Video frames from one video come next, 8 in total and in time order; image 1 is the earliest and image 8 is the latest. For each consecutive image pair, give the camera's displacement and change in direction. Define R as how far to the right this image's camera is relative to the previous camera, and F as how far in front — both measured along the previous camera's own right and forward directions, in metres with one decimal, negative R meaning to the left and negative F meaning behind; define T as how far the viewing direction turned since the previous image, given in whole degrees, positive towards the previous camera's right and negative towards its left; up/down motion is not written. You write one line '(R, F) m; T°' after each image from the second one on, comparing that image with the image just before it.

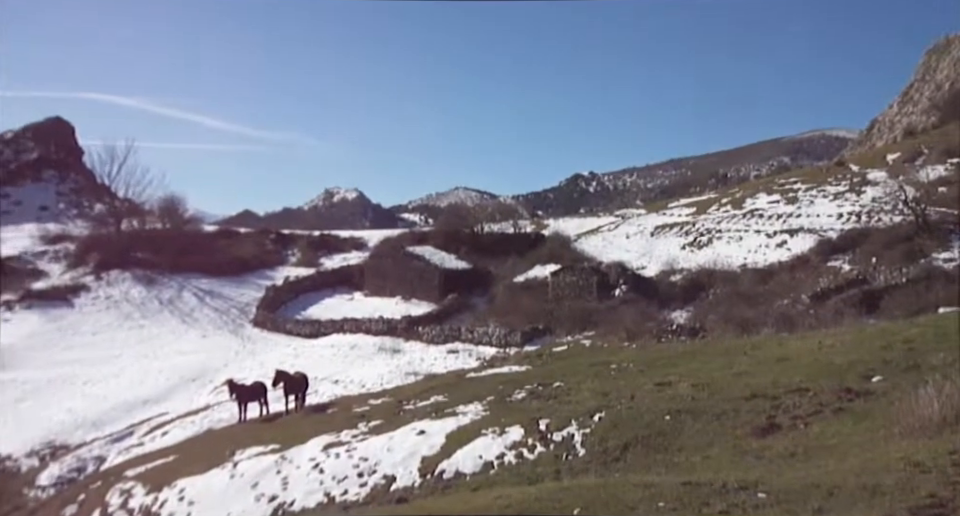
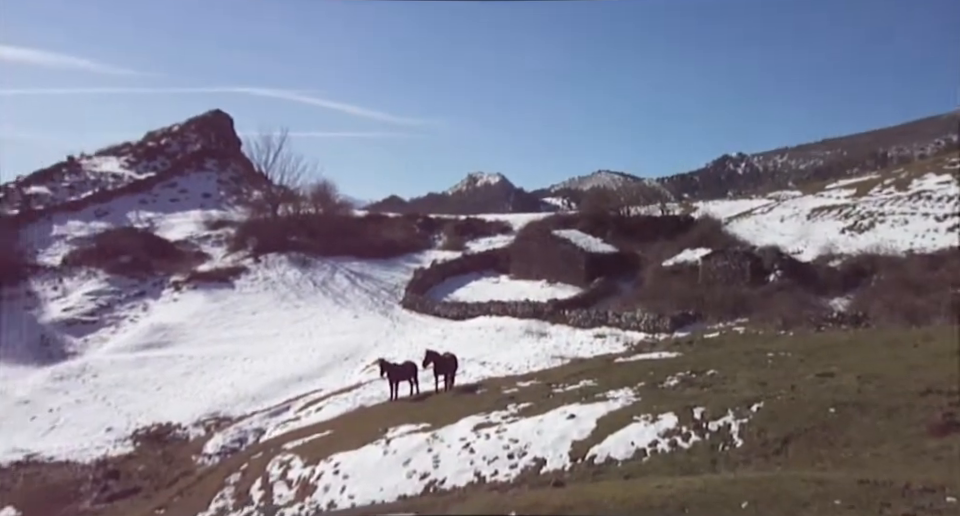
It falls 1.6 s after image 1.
(-0.7, +0.1) m; -8°
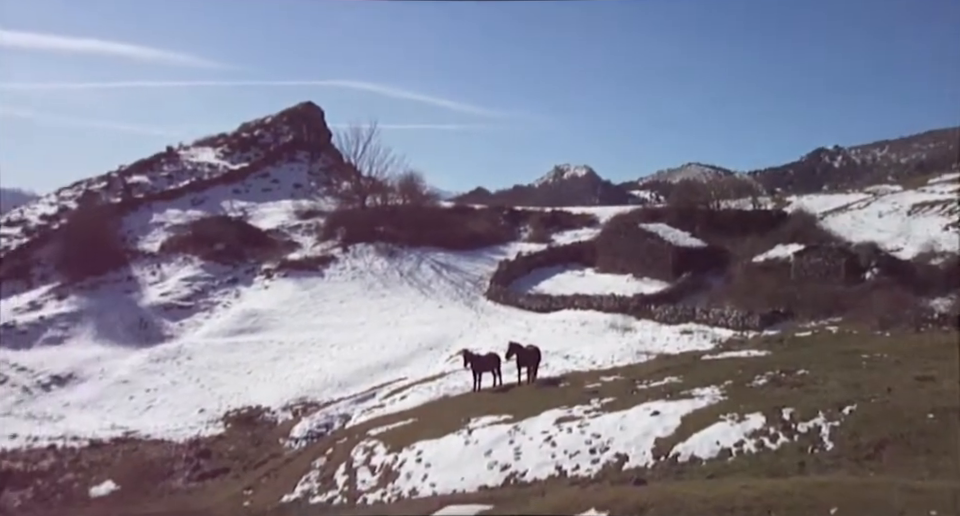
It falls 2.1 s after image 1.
(-0.5, 0.0) m; -4°
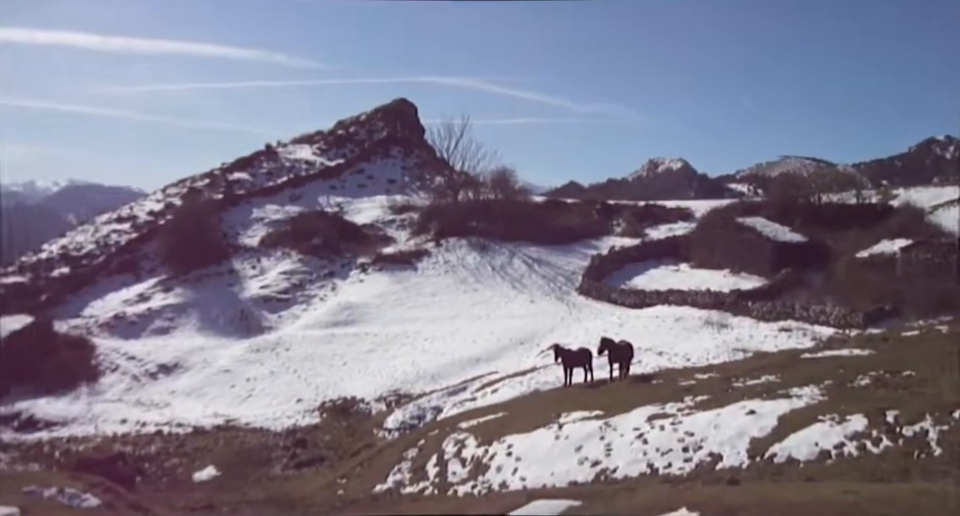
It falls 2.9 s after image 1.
(-0.5, -0.1) m; -5°
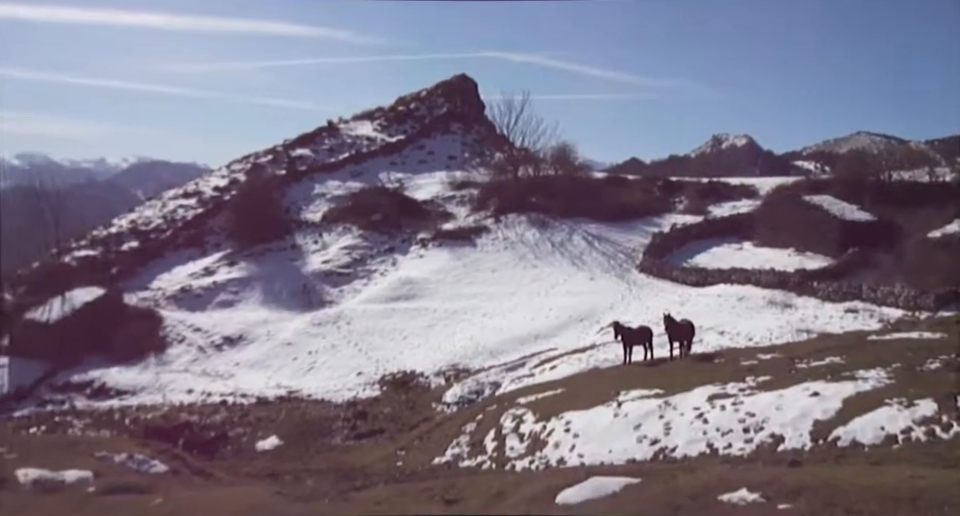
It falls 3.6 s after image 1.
(-0.3, 0.0) m; -3°
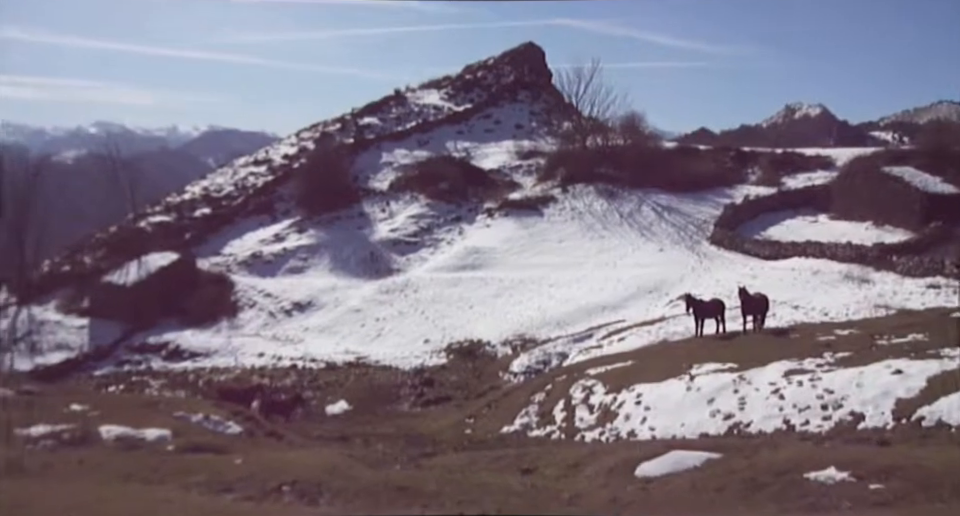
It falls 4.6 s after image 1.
(-0.4, 0.0) m; -3°
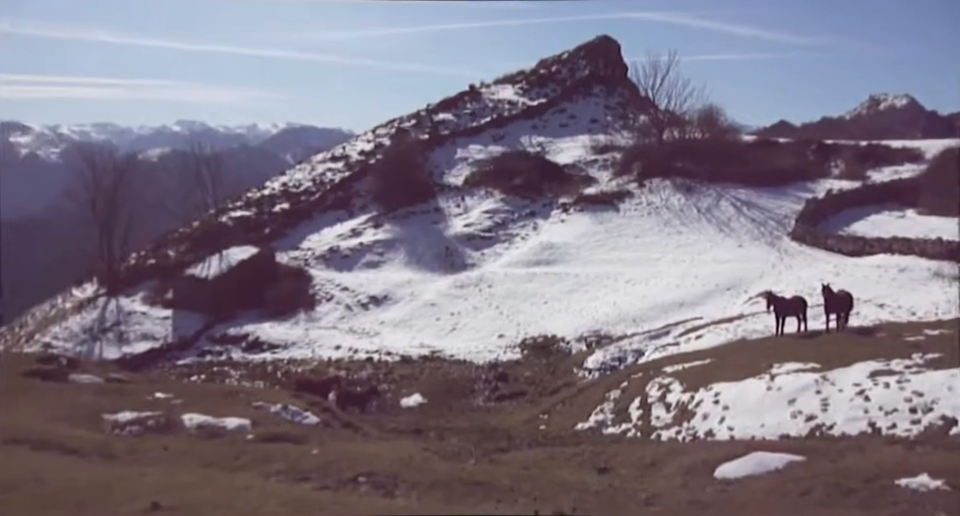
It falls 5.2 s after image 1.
(-0.4, 0.0) m; -4°
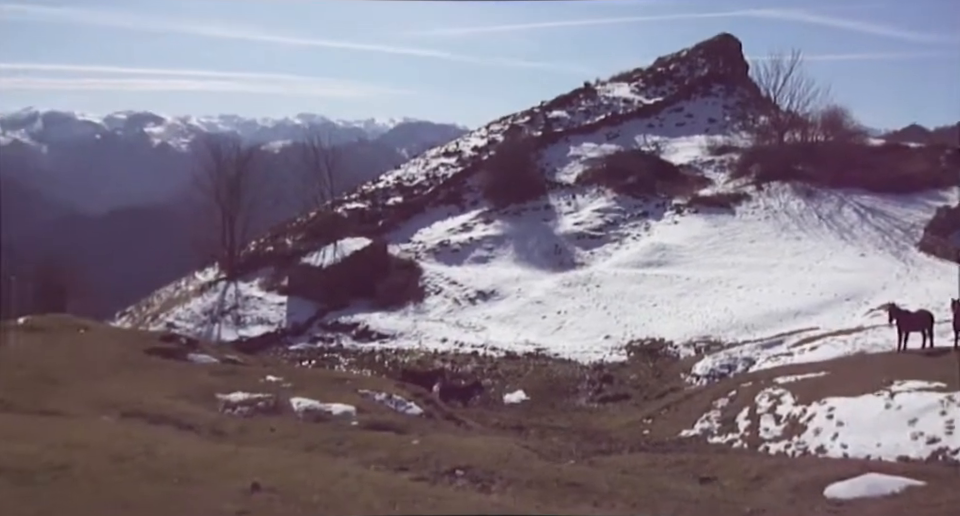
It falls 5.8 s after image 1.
(-0.5, 0.0) m; -6°
